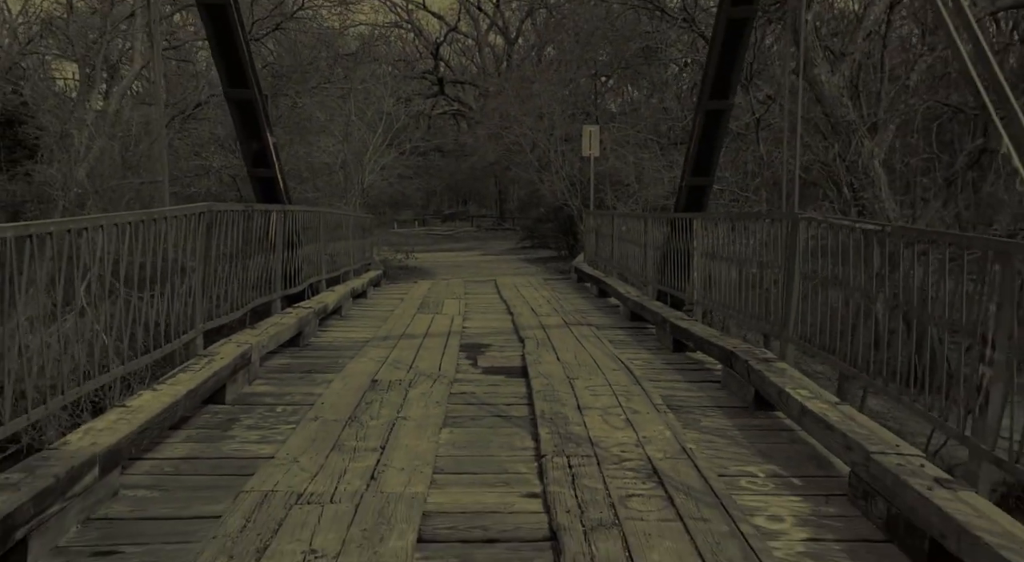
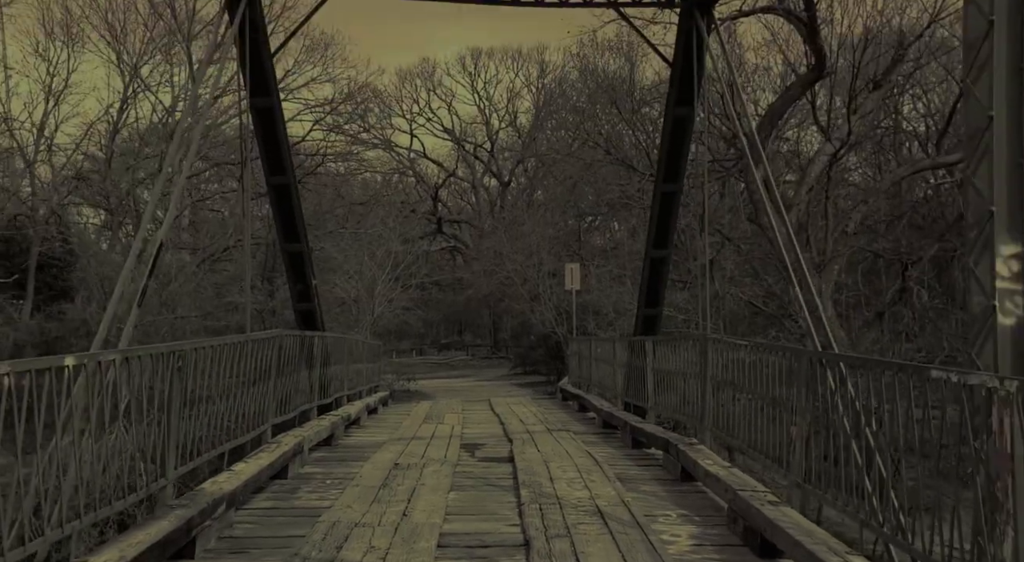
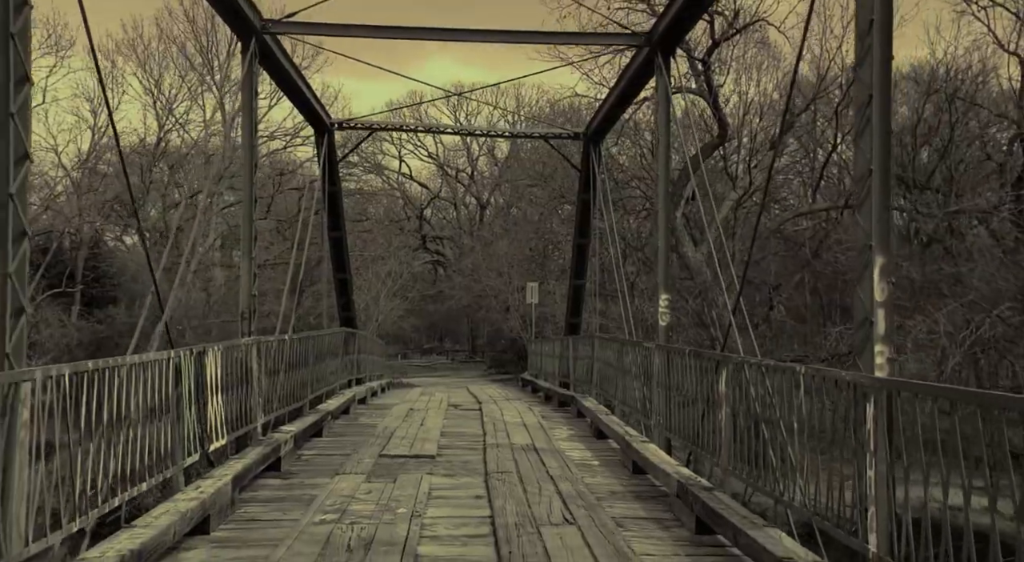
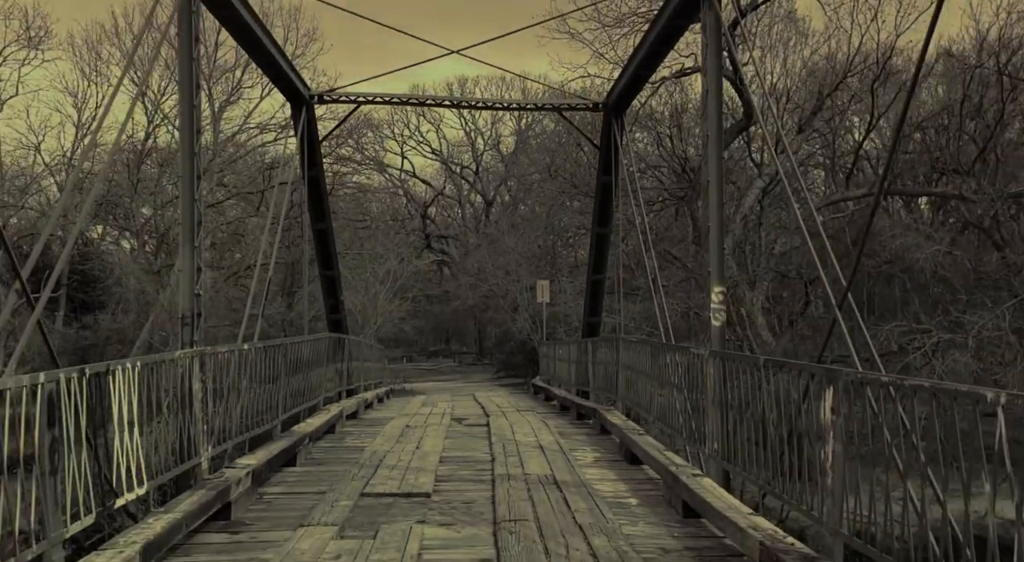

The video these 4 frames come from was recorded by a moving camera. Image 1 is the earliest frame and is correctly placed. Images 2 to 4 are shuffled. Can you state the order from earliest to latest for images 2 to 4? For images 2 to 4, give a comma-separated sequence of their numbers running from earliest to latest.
2, 4, 3
